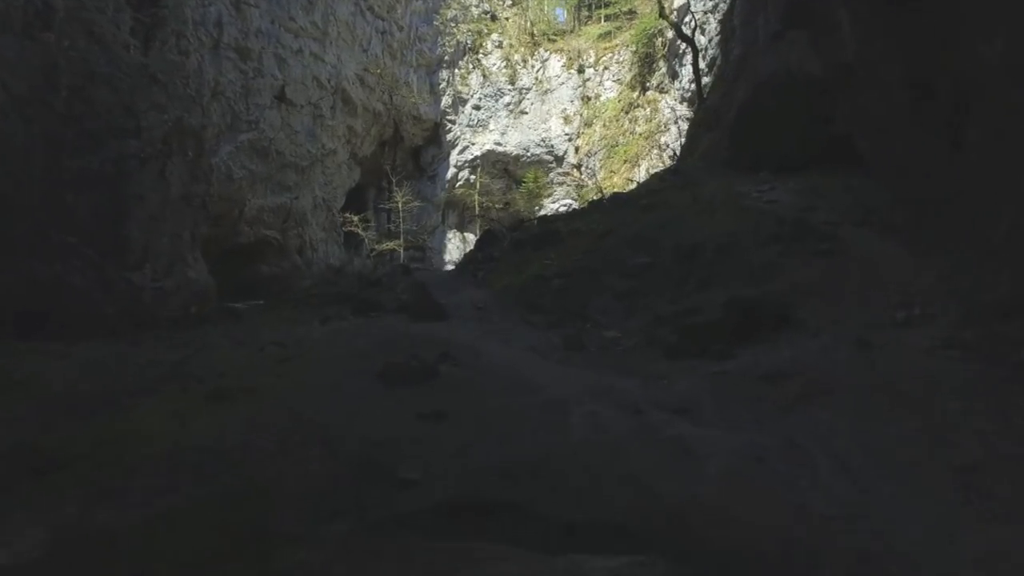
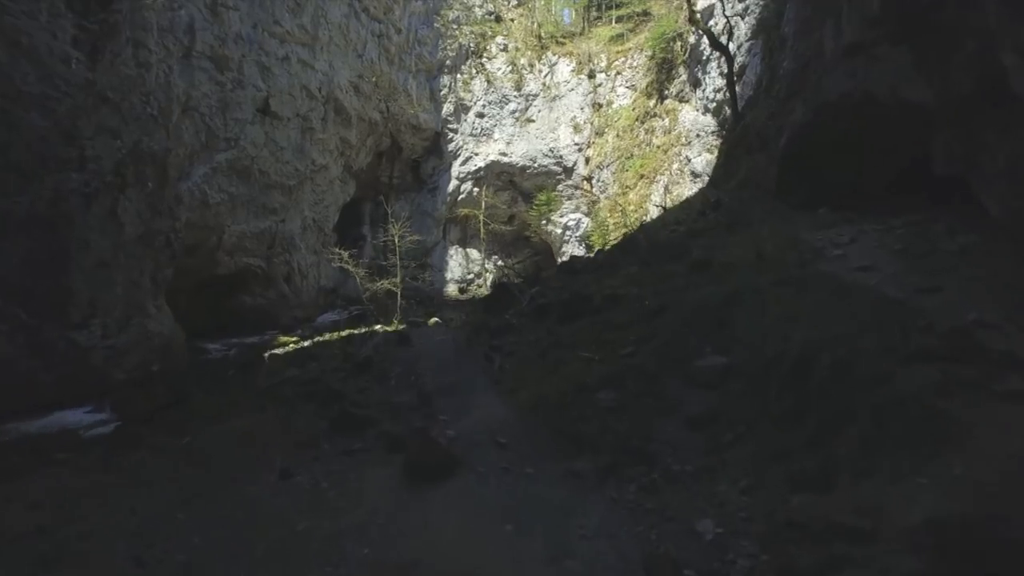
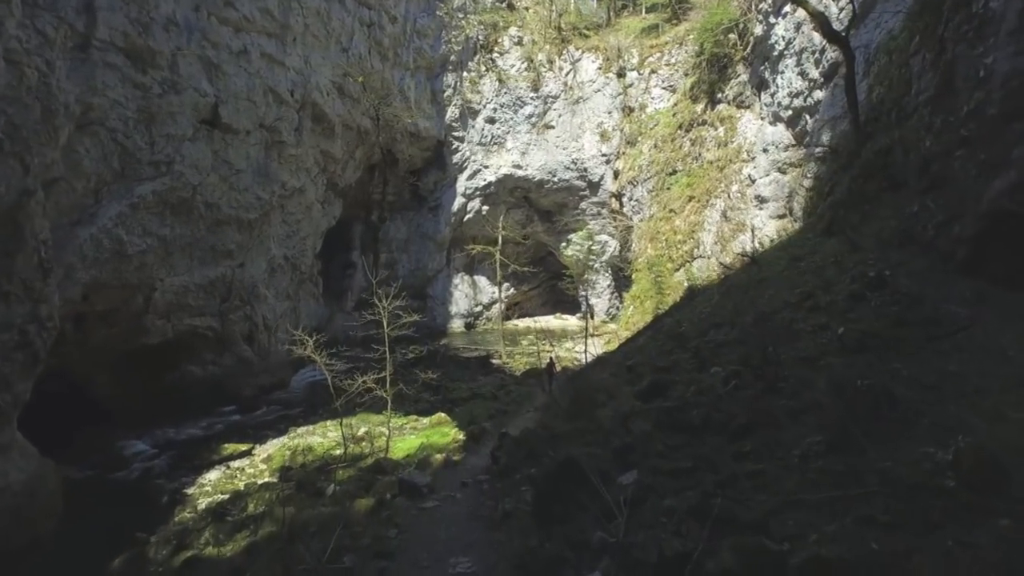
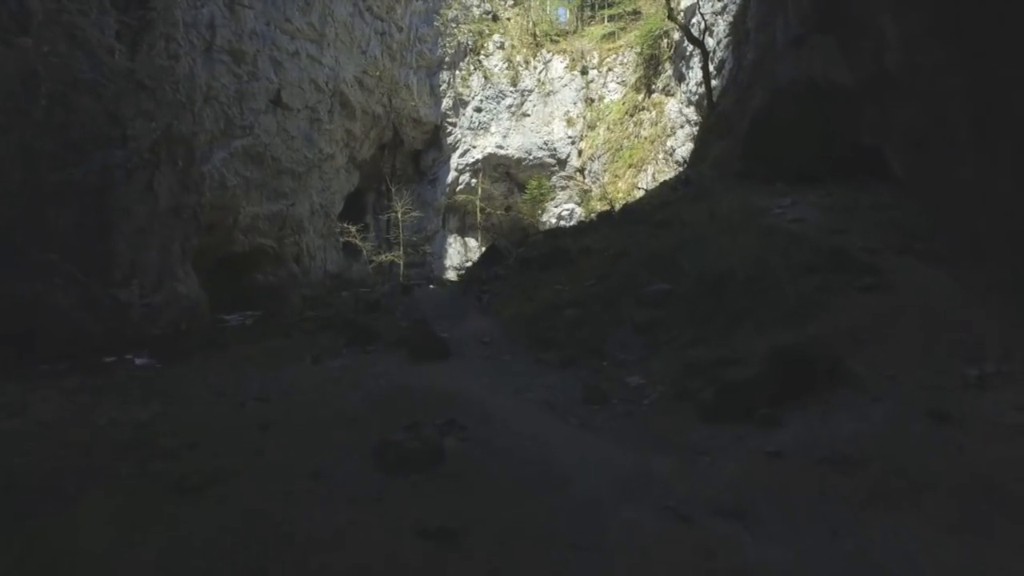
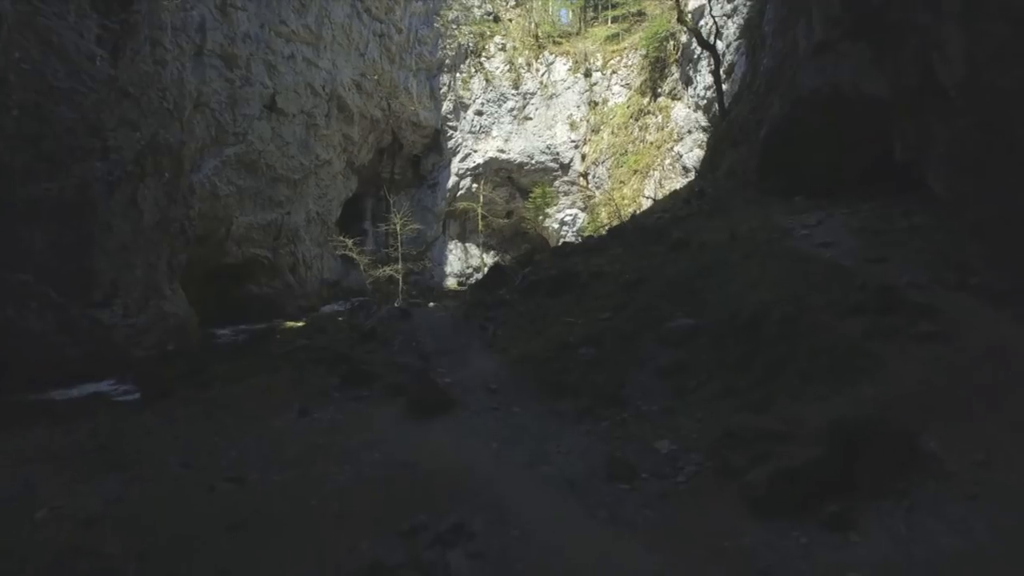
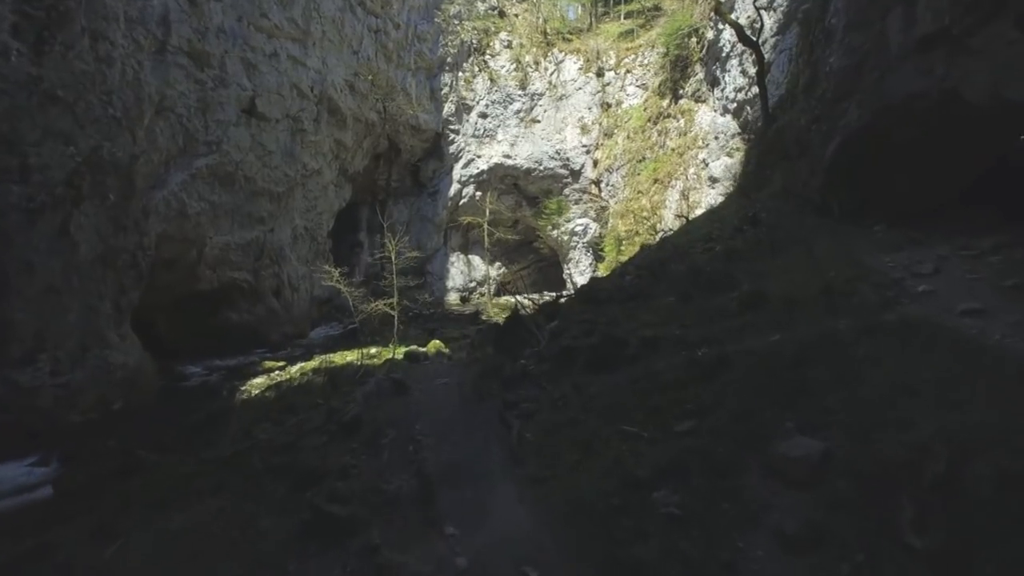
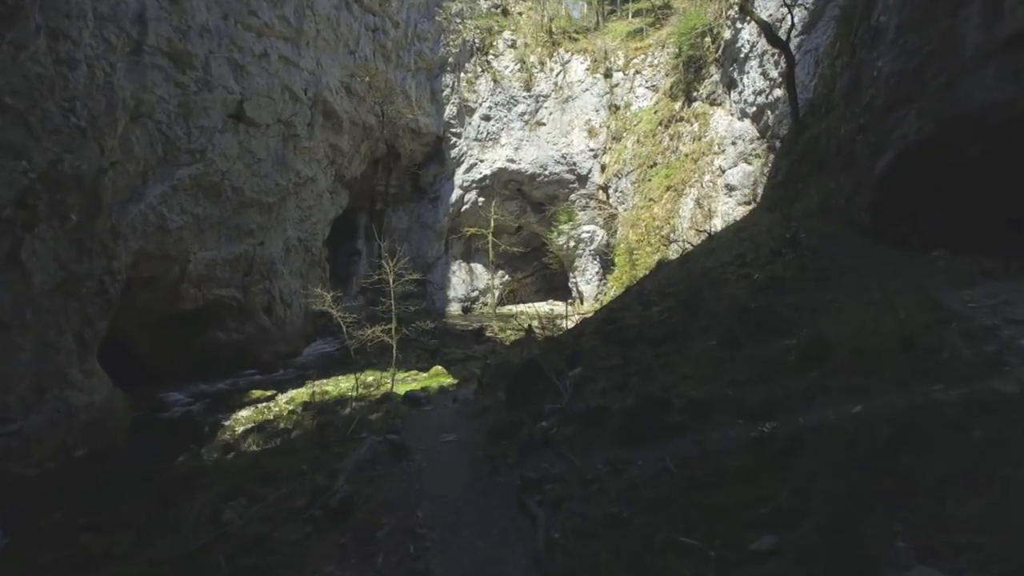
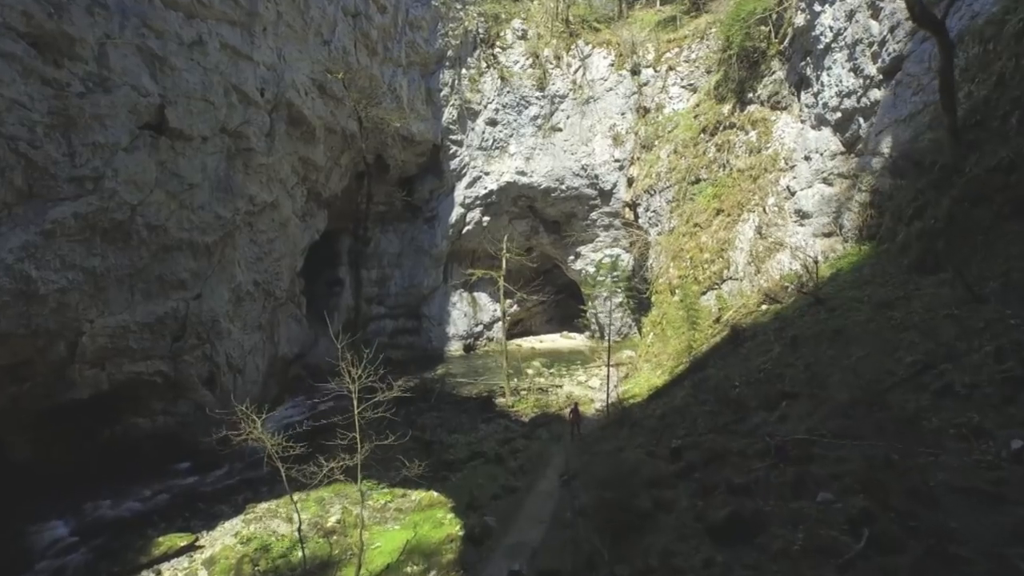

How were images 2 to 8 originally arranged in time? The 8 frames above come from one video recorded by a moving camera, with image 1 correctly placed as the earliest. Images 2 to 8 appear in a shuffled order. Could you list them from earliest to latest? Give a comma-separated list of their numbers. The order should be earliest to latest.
4, 5, 2, 6, 7, 3, 8
